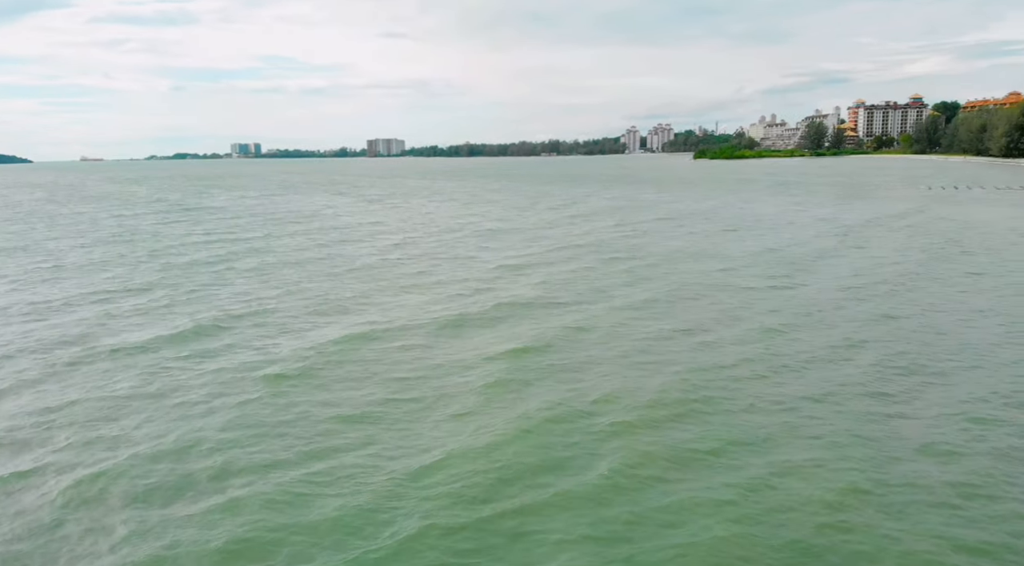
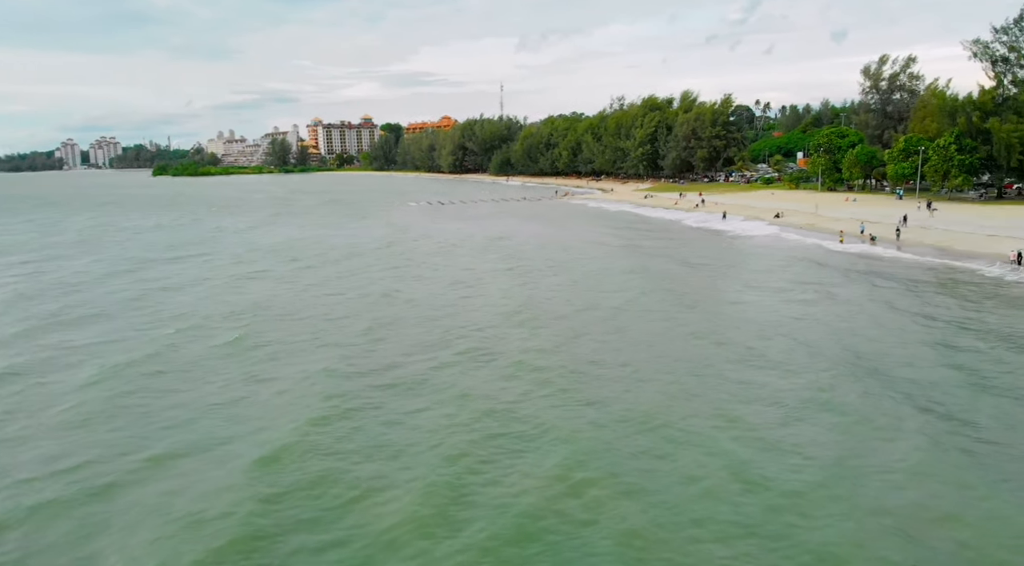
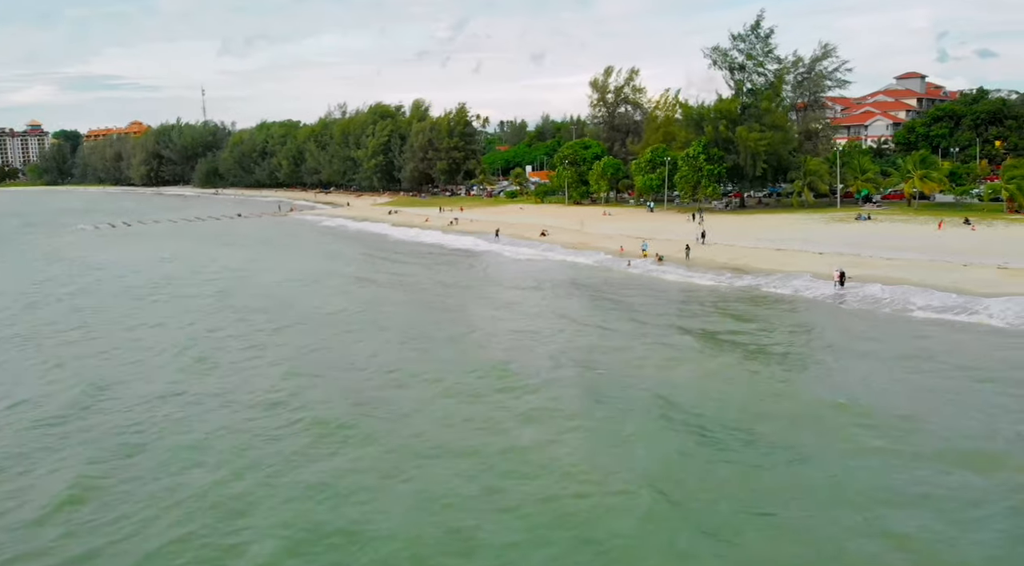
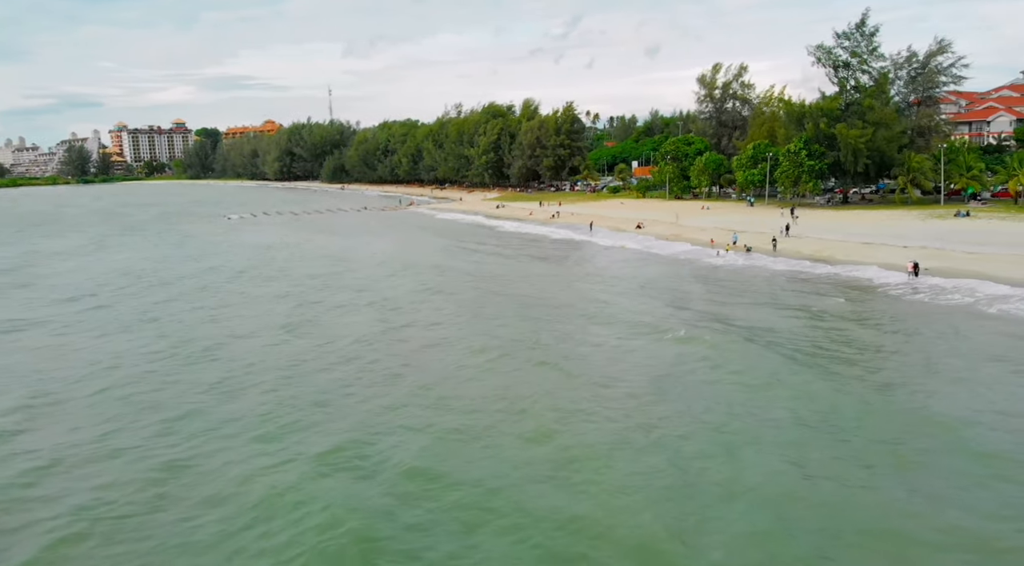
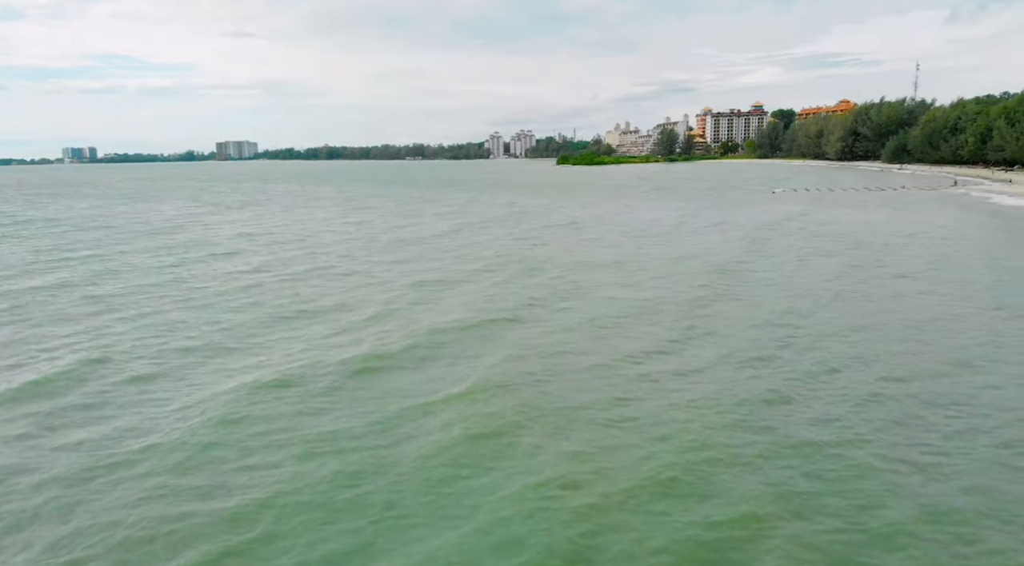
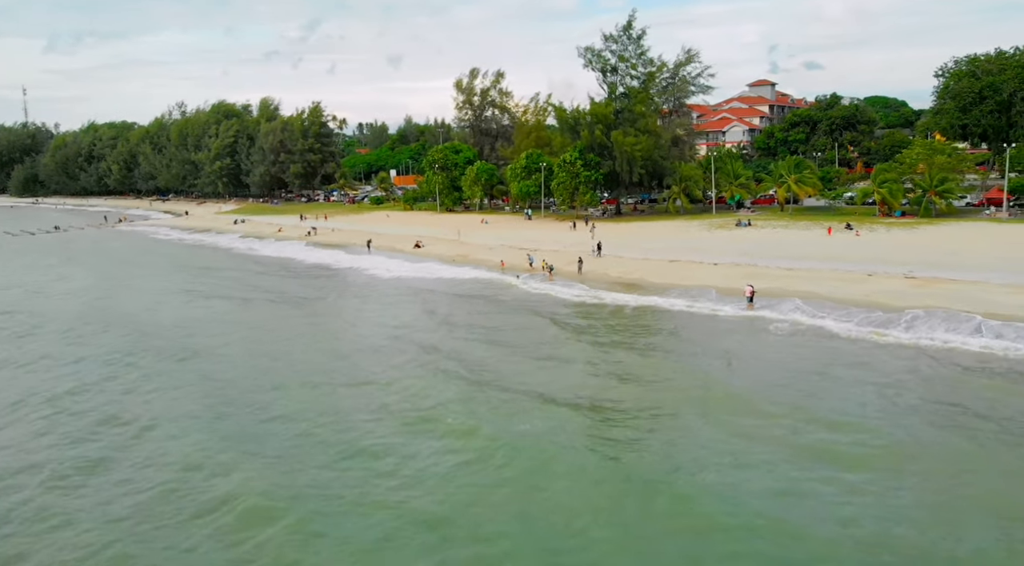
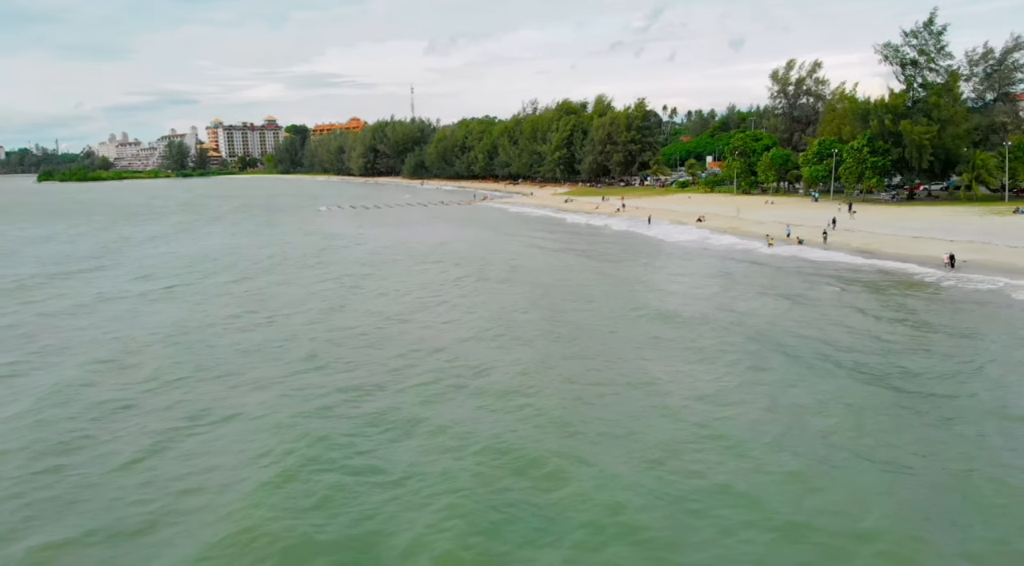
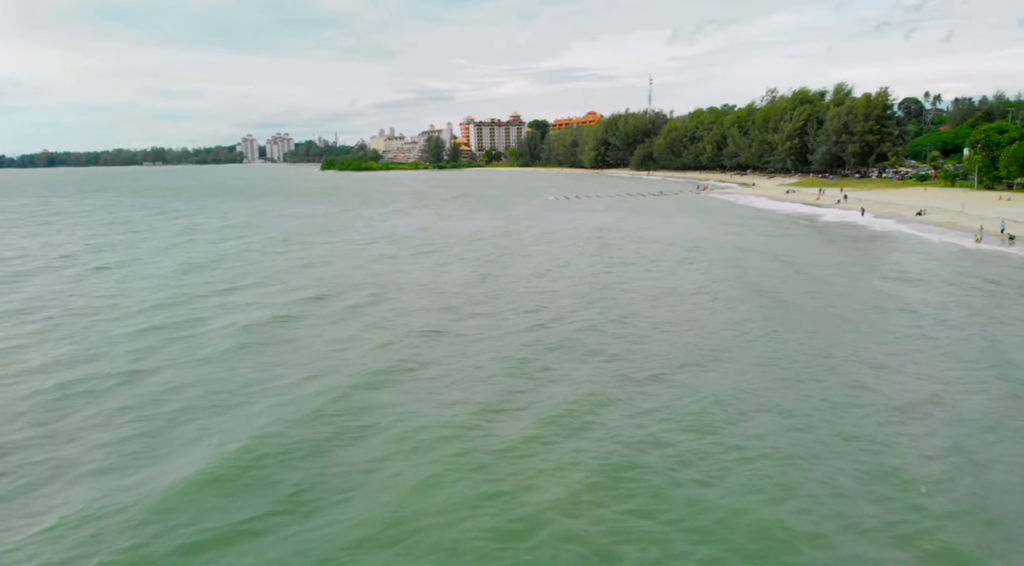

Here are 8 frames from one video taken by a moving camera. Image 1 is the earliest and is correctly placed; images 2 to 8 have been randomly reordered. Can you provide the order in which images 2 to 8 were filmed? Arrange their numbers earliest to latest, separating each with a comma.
5, 8, 2, 7, 4, 3, 6
